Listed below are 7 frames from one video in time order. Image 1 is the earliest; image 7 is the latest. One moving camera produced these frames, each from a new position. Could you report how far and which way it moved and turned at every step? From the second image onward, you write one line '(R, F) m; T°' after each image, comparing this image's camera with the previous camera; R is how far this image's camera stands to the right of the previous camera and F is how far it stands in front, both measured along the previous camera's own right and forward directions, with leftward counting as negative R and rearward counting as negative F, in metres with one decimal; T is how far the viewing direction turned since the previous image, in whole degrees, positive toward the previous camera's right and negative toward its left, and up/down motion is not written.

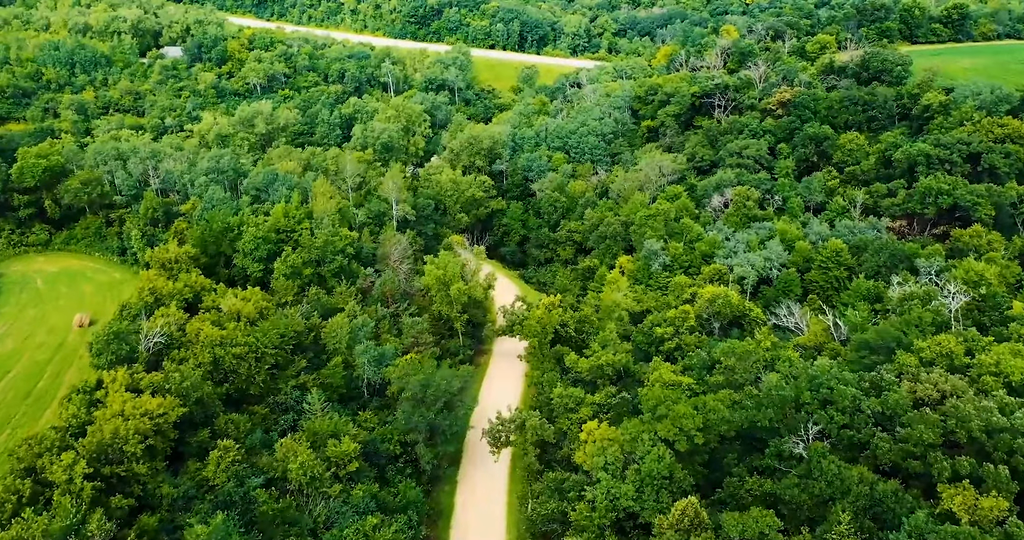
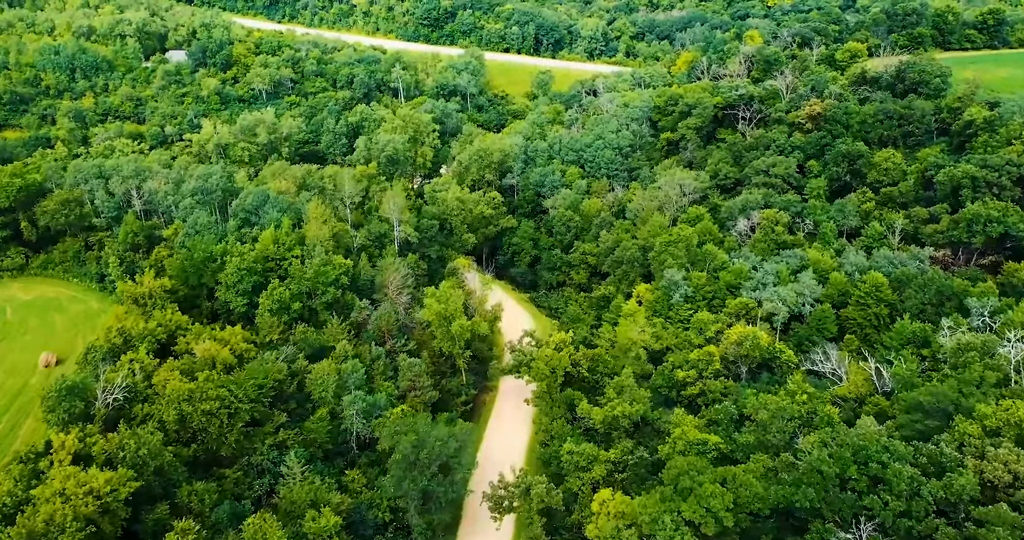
(+0.5, +5.7) m; -1°
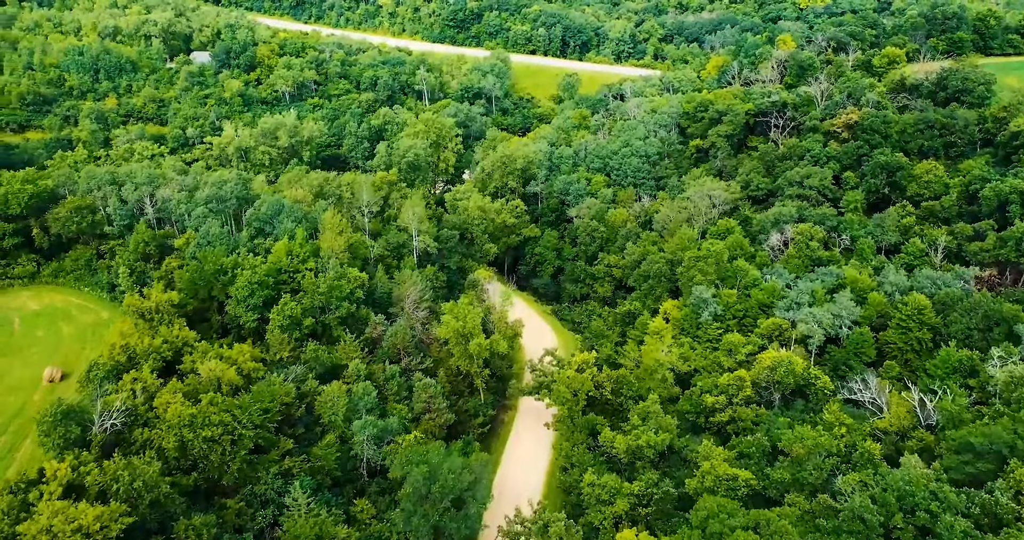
(+0.1, +2.7) m; -2°
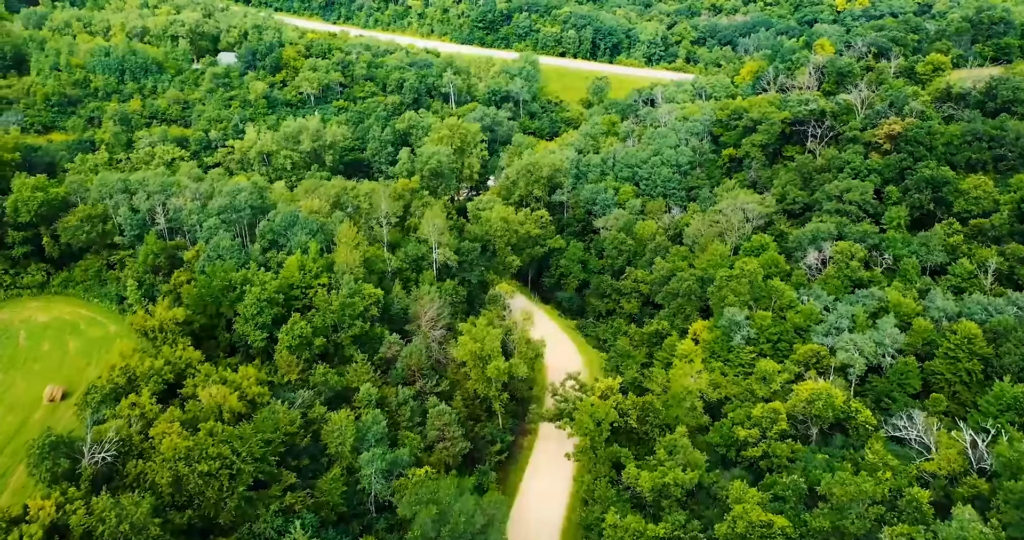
(+0.4, +3.0) m; -2°
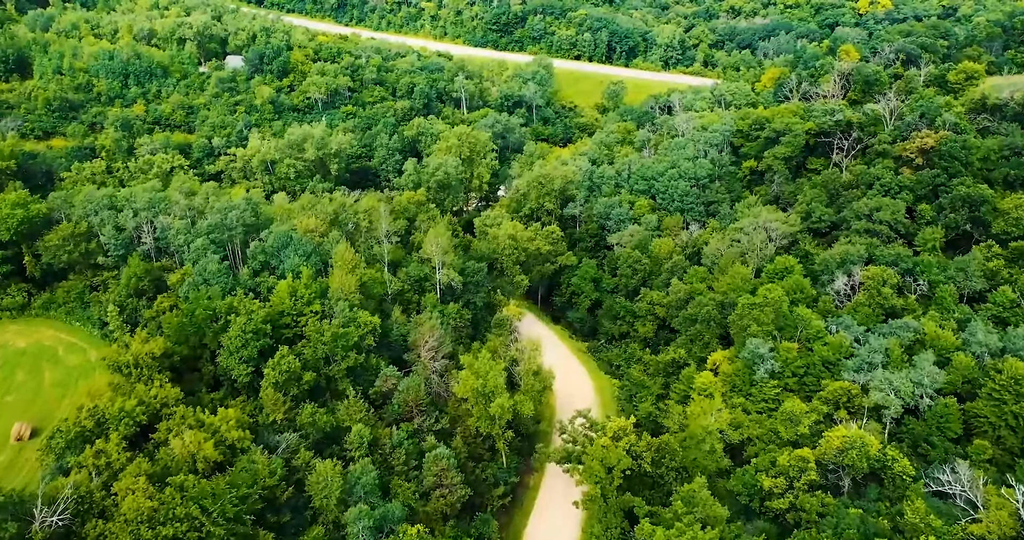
(+0.5, +4.2) m; -1°
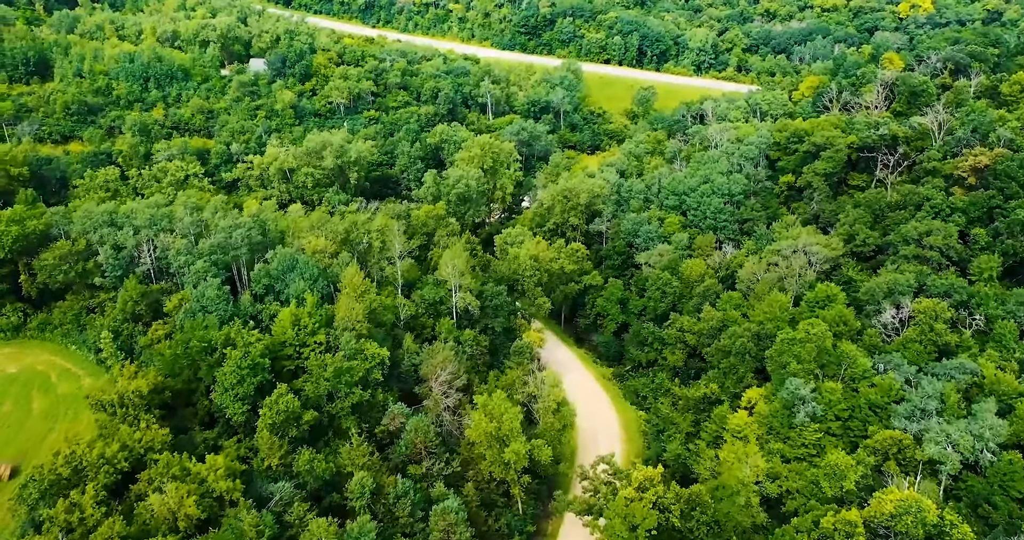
(+0.4, +4.2) m; -2°
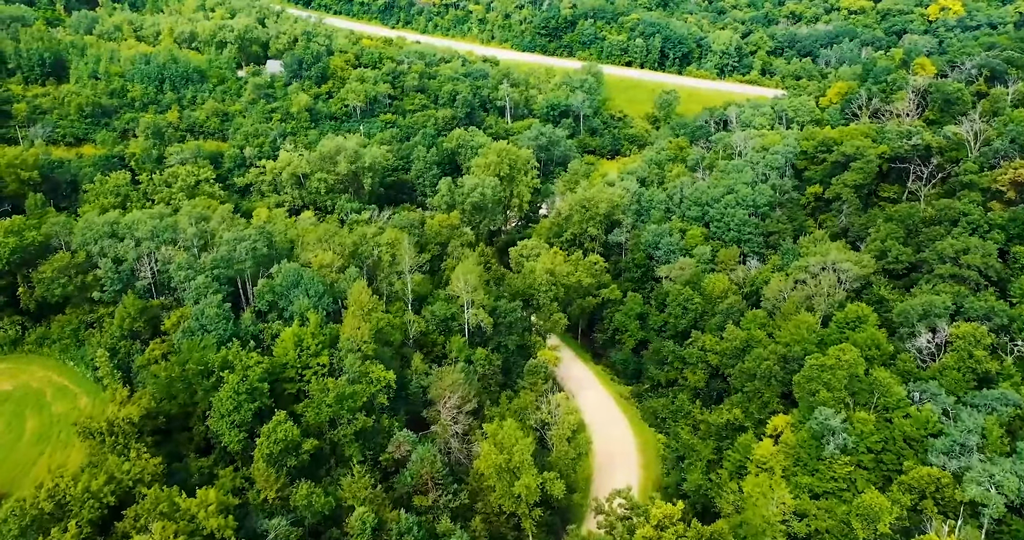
(+0.3, +2.7) m; -1°
